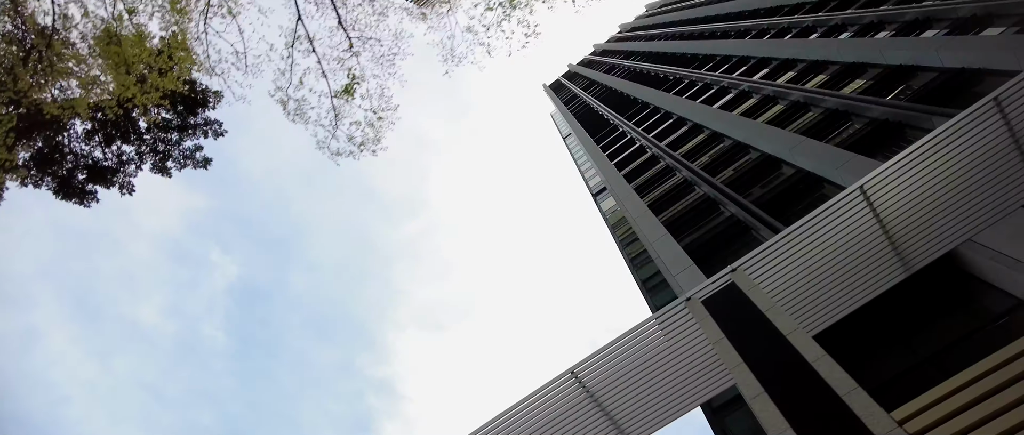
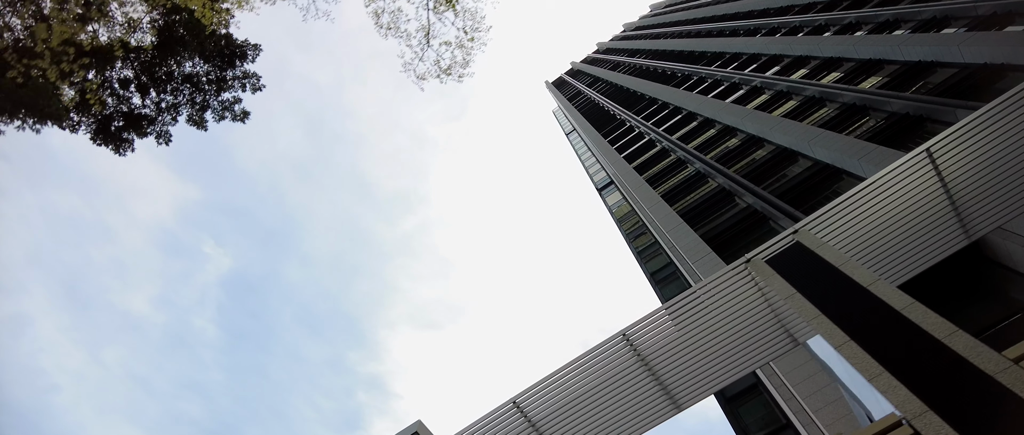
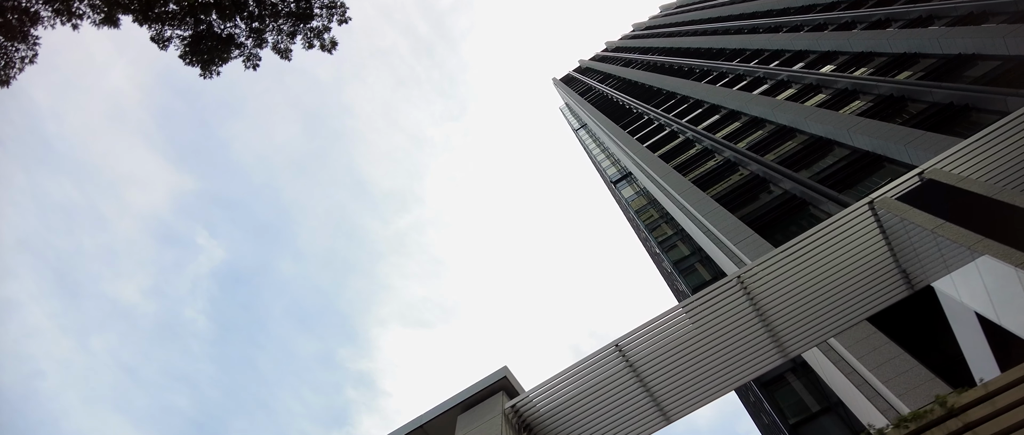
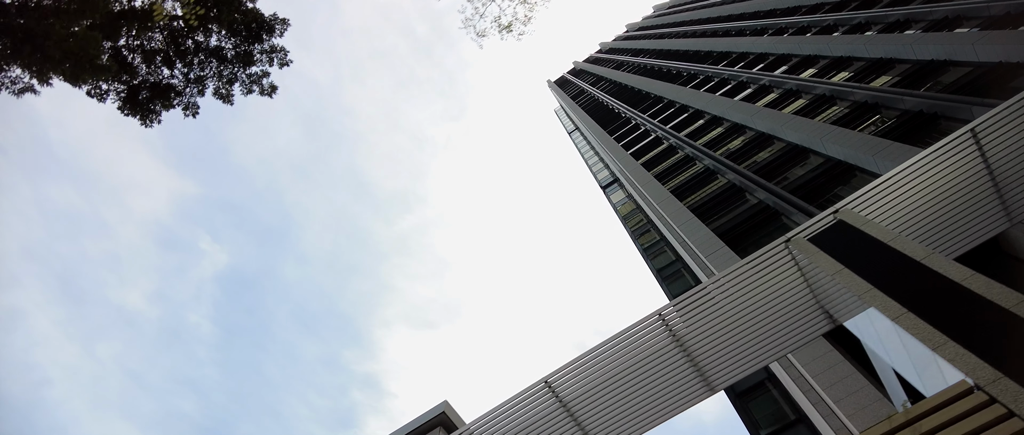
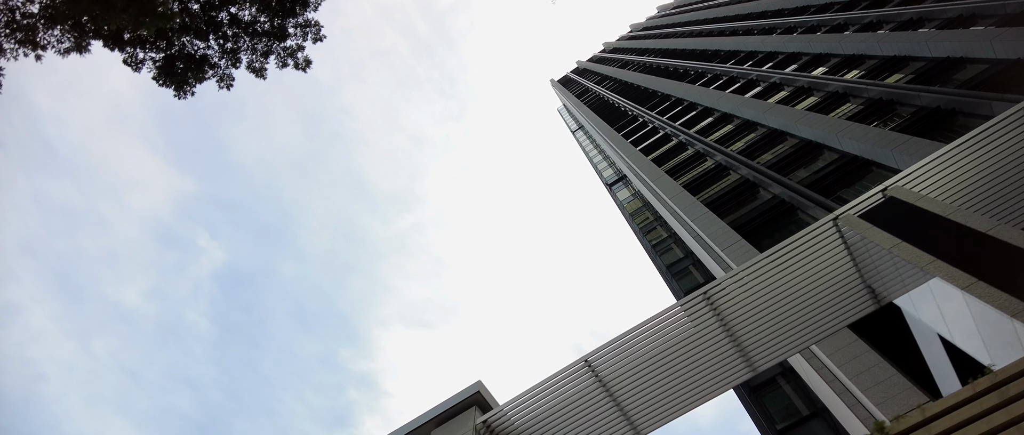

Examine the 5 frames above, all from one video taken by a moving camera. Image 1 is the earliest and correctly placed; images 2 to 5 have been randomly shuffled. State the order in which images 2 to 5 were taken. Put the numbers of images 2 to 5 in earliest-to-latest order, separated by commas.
2, 4, 5, 3
